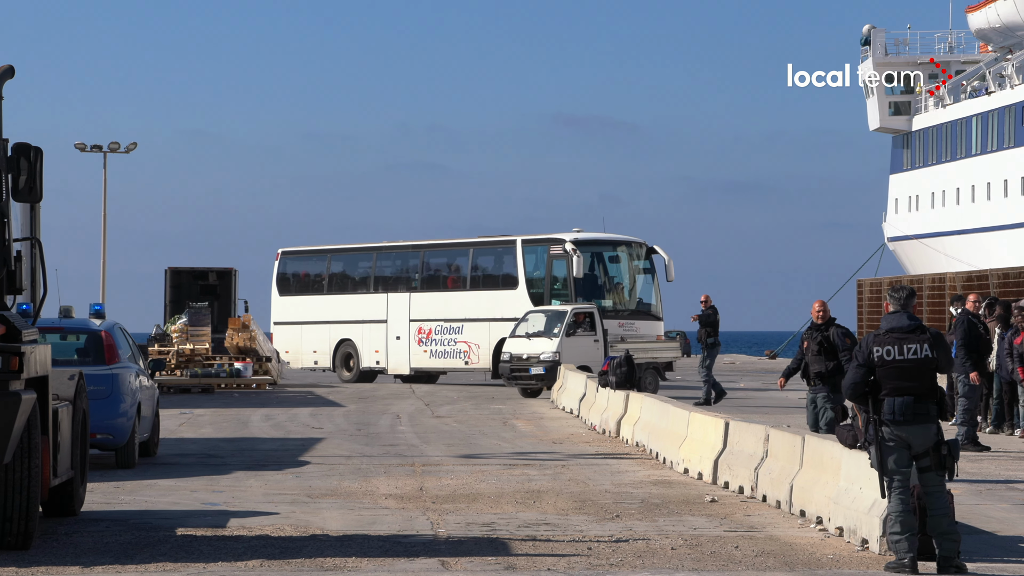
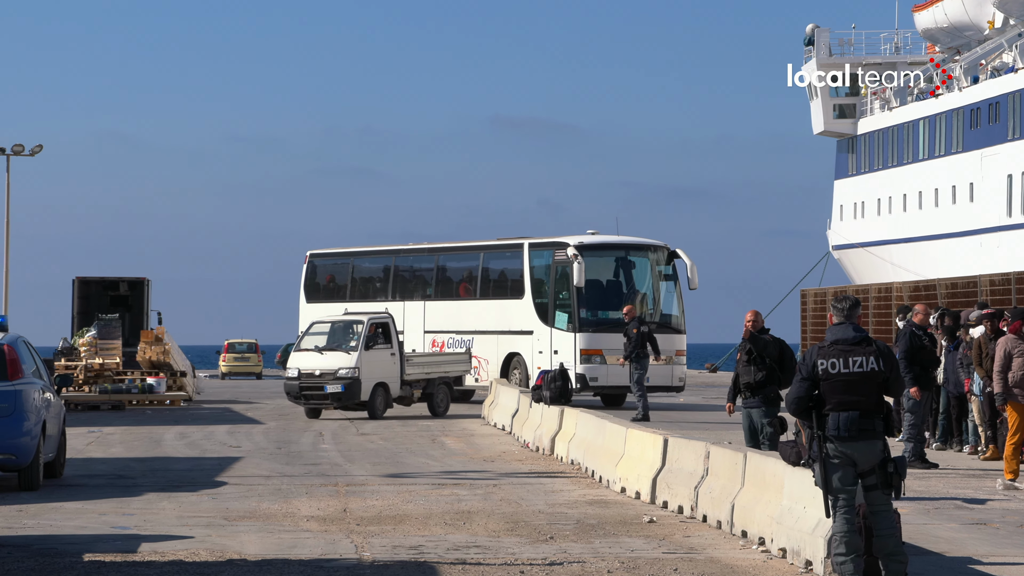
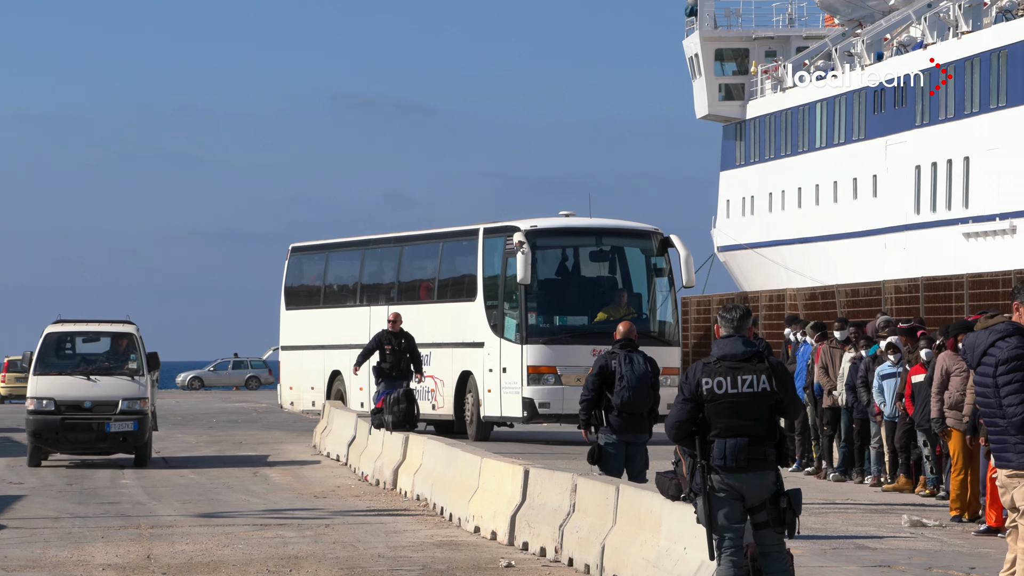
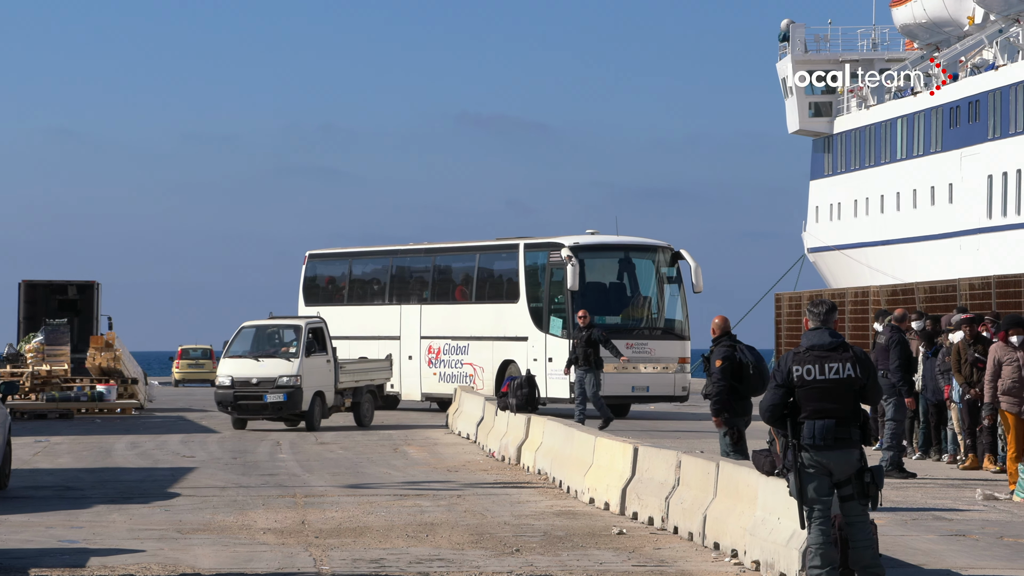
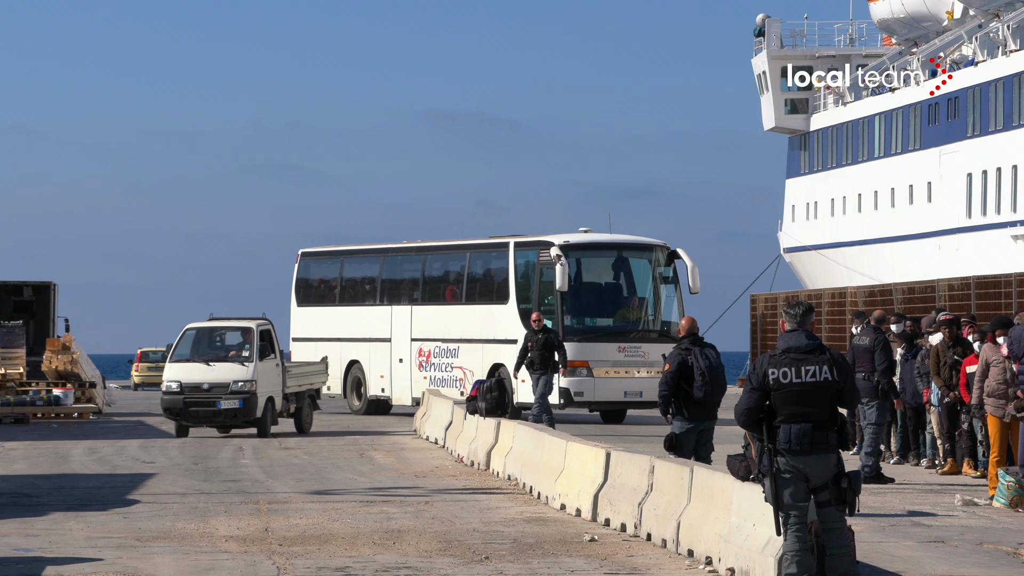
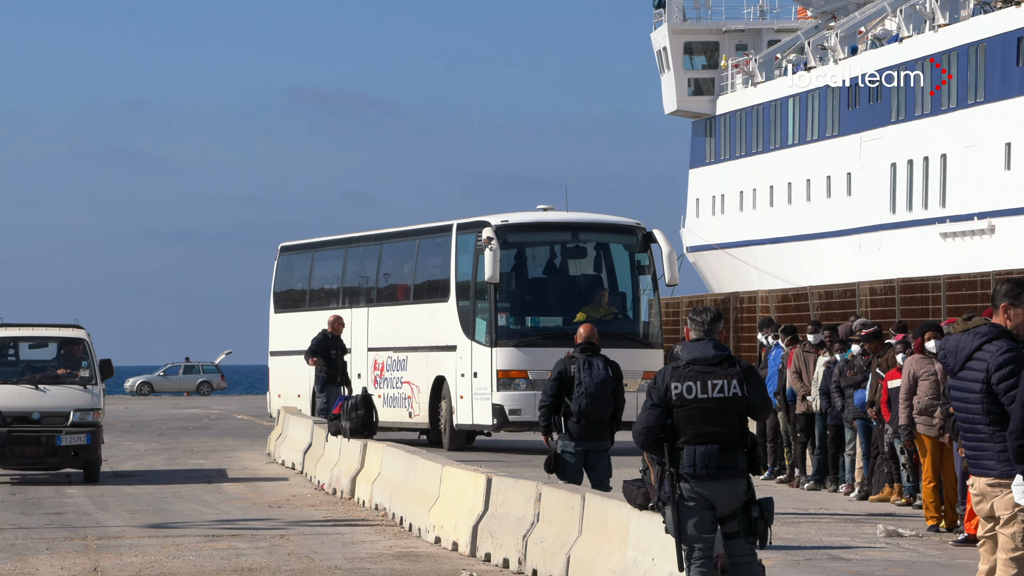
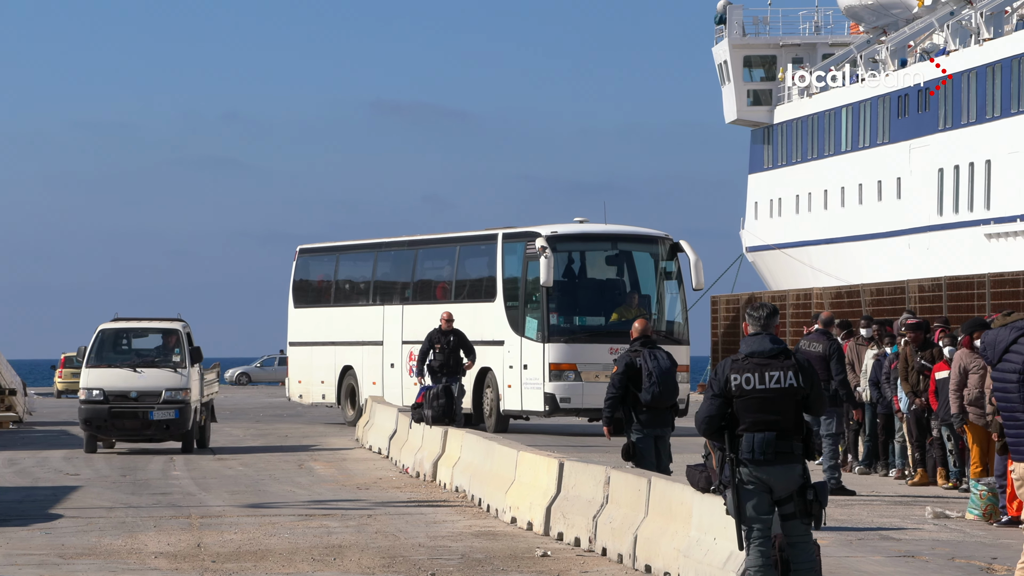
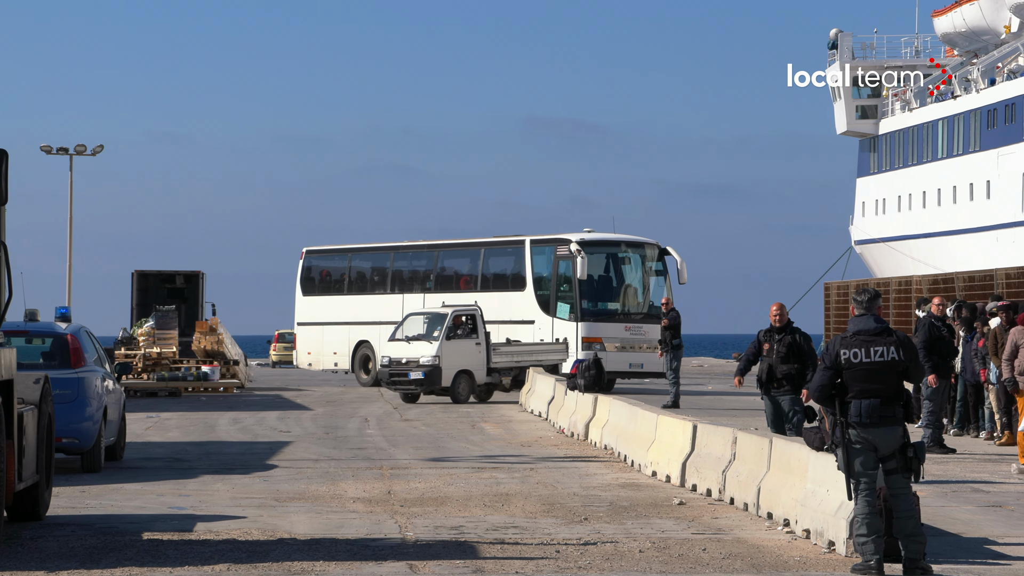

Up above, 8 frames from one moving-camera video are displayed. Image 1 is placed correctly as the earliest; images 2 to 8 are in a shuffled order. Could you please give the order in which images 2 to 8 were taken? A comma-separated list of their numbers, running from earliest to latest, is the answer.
8, 2, 4, 5, 7, 3, 6
